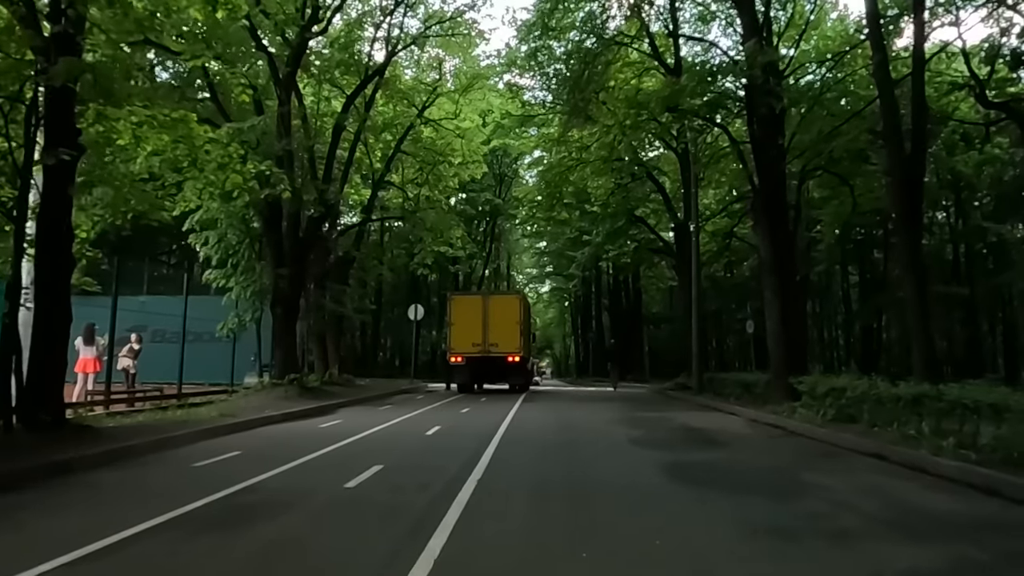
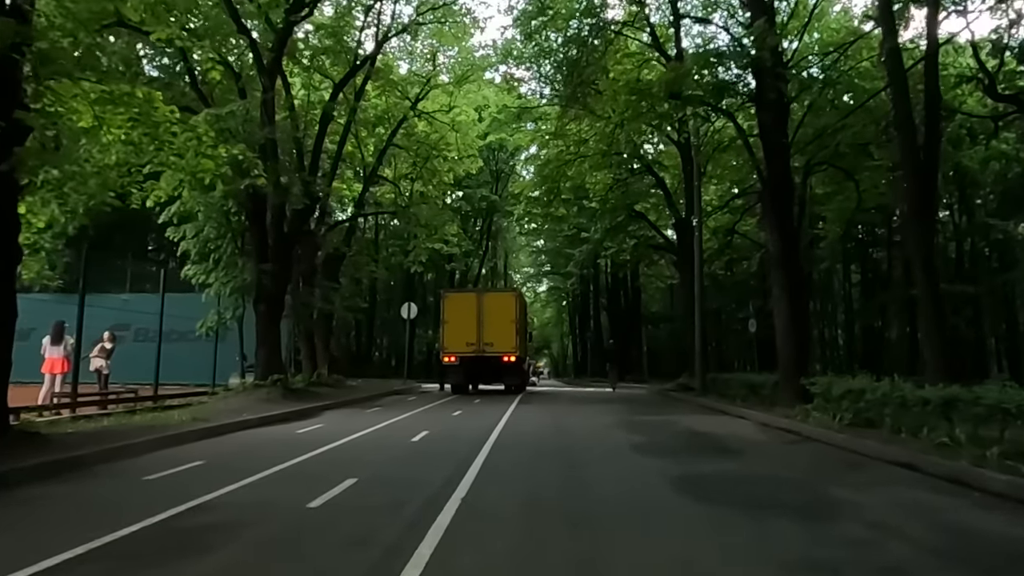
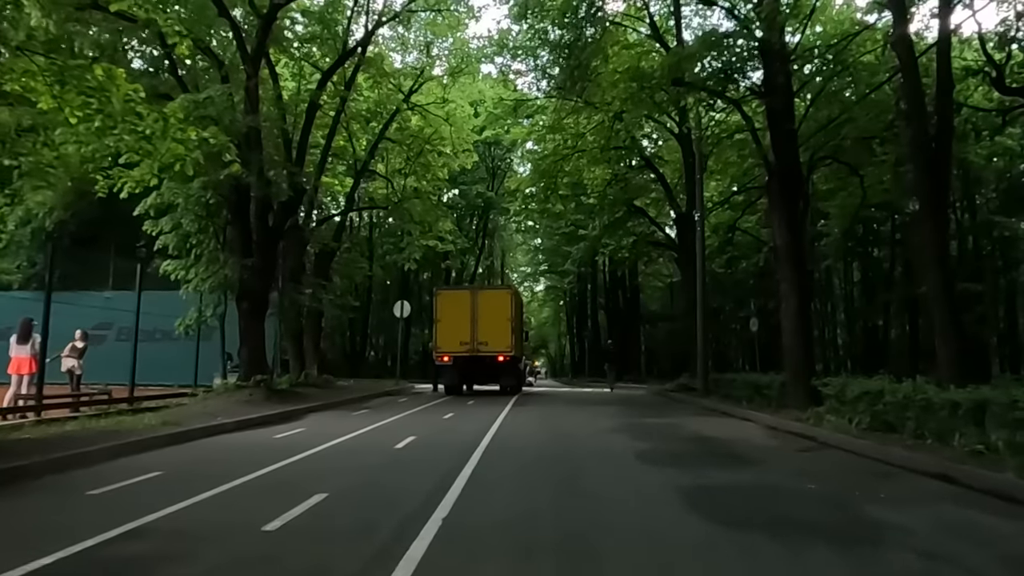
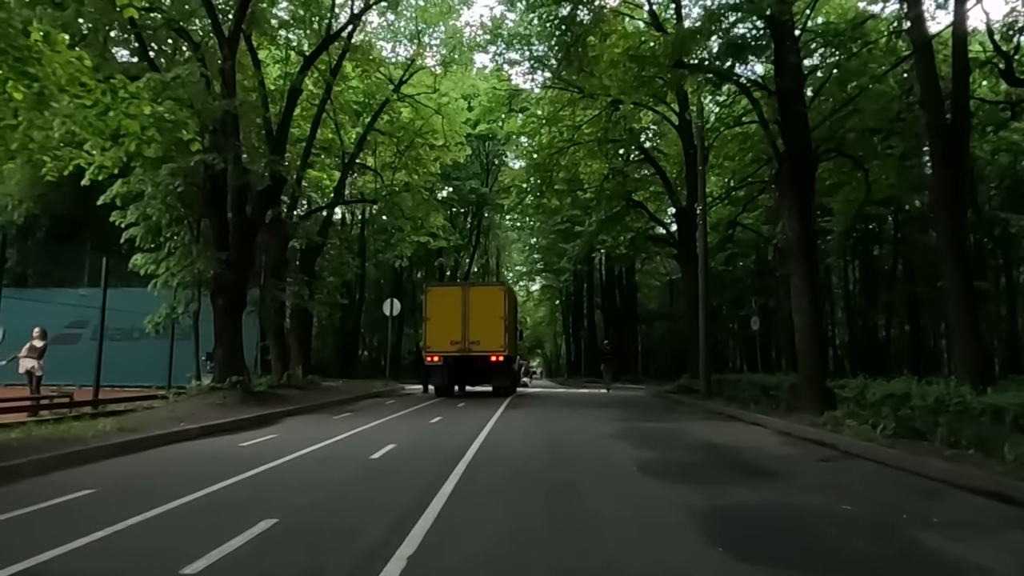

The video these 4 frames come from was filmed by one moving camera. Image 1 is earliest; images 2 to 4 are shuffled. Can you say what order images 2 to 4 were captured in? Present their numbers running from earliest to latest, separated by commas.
2, 3, 4
